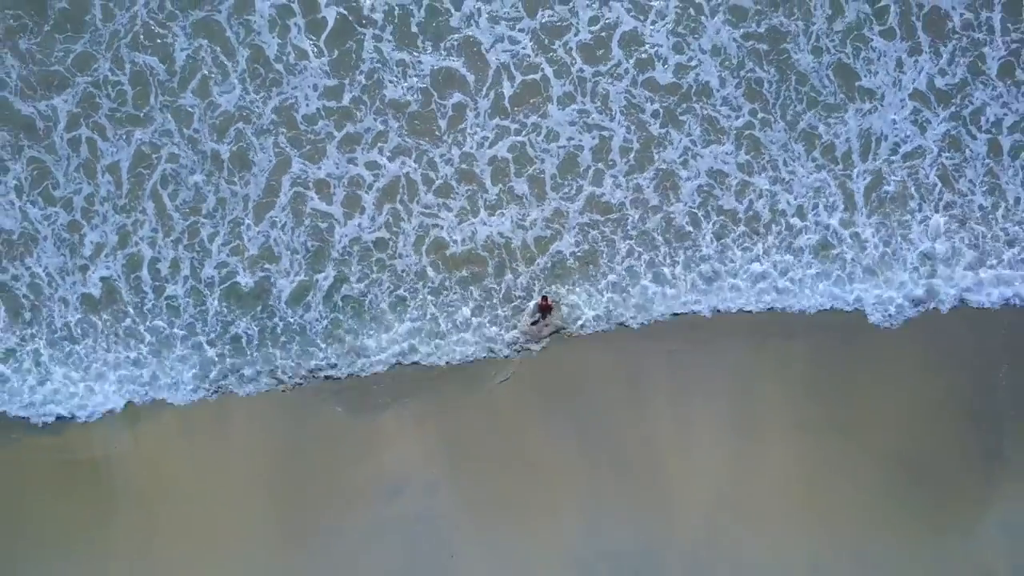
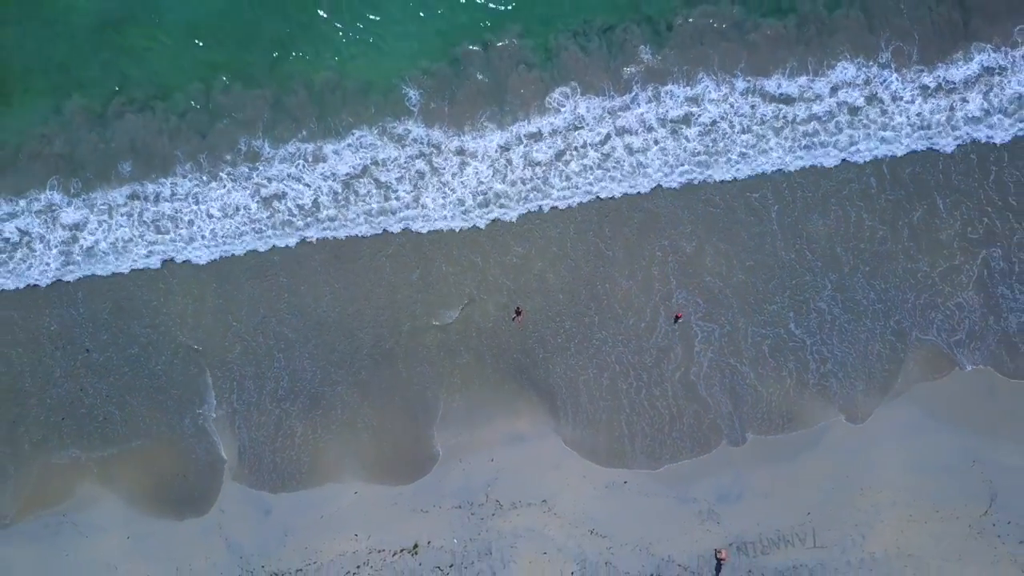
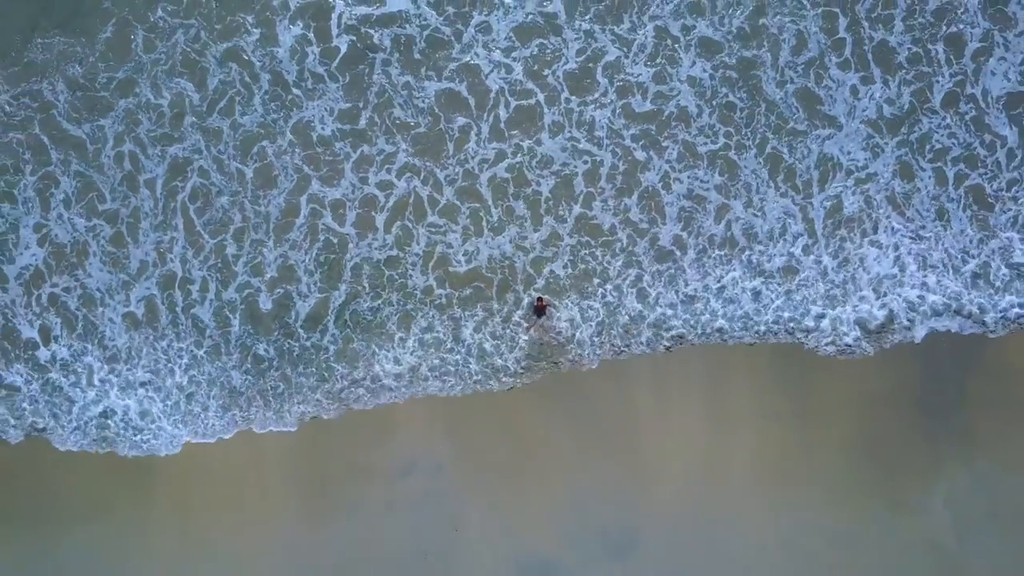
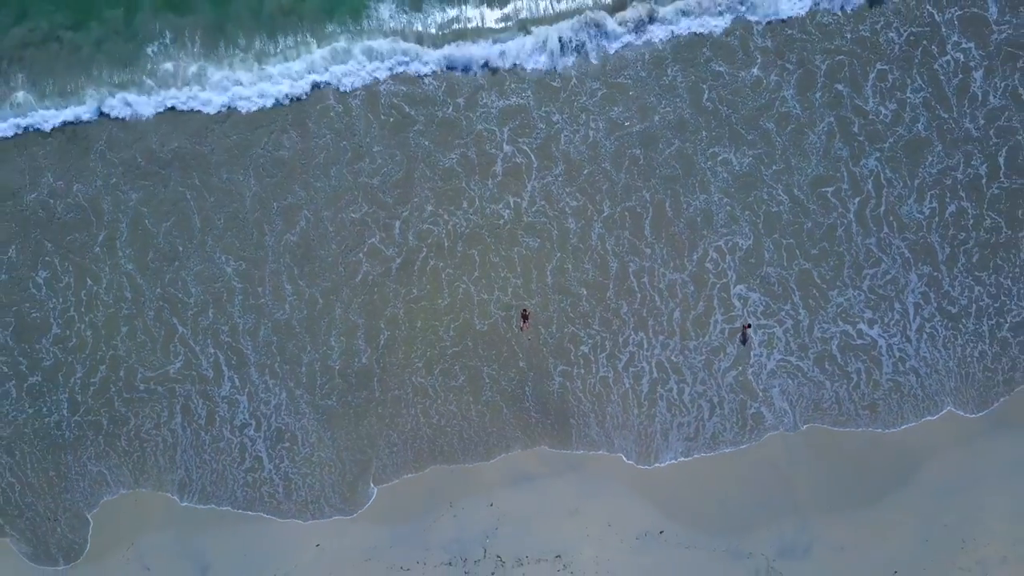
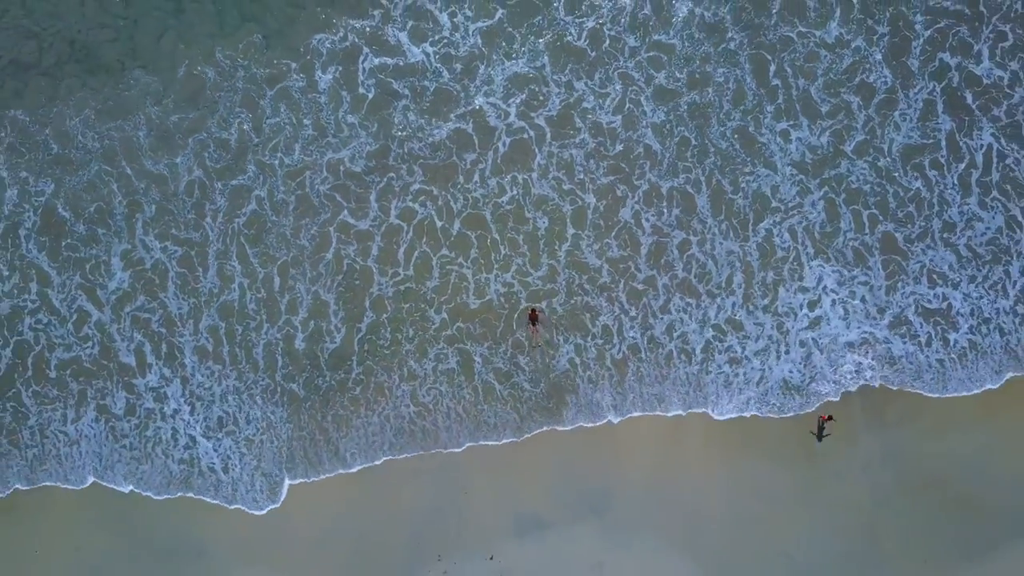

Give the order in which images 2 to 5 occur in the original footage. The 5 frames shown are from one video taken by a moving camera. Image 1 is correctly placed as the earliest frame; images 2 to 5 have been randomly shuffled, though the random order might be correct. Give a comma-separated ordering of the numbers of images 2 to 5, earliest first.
3, 5, 4, 2
